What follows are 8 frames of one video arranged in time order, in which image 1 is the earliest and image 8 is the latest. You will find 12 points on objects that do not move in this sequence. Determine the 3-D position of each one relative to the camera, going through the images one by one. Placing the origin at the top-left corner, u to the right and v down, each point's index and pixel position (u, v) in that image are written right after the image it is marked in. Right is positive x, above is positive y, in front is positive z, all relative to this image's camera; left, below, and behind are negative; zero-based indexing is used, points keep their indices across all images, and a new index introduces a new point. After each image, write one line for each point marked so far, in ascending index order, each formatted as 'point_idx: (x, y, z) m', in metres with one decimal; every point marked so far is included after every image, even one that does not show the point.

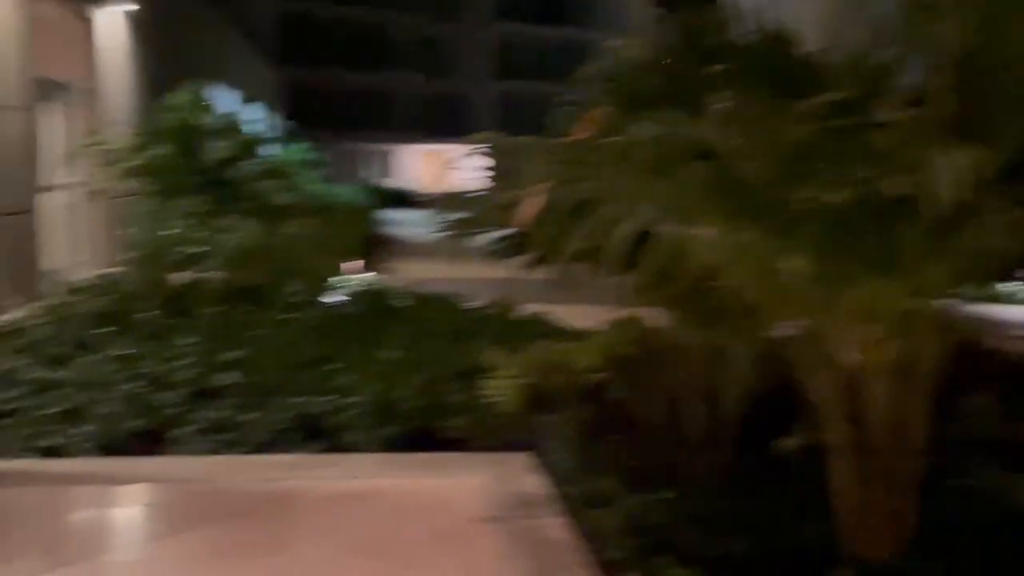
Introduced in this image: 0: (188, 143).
0: (-1.5, +0.6, +4.5) m
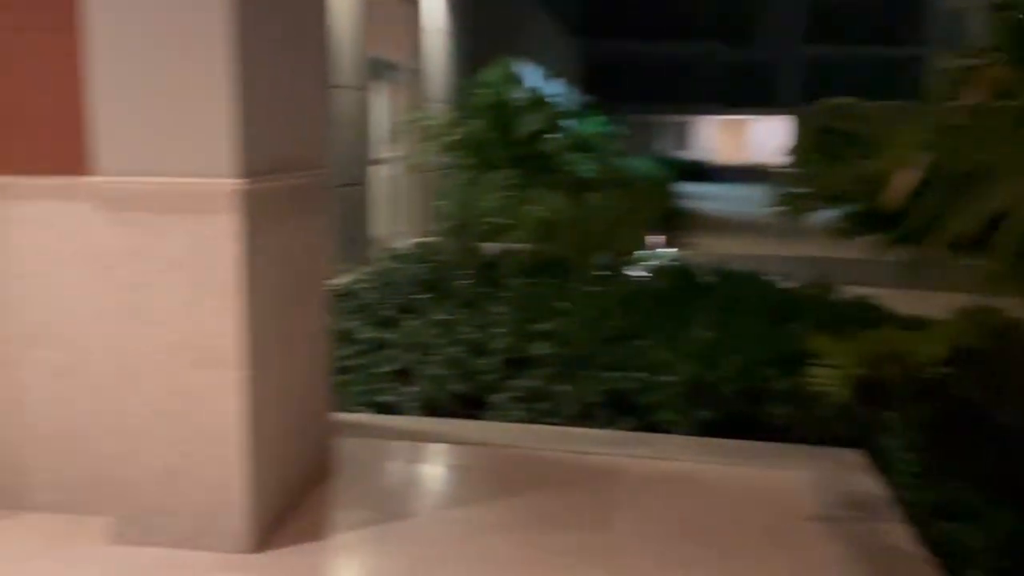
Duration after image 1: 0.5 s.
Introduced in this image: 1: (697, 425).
0: (0.0, +0.8, +4.6) m
1: (+0.7, -0.5, +3.7) m
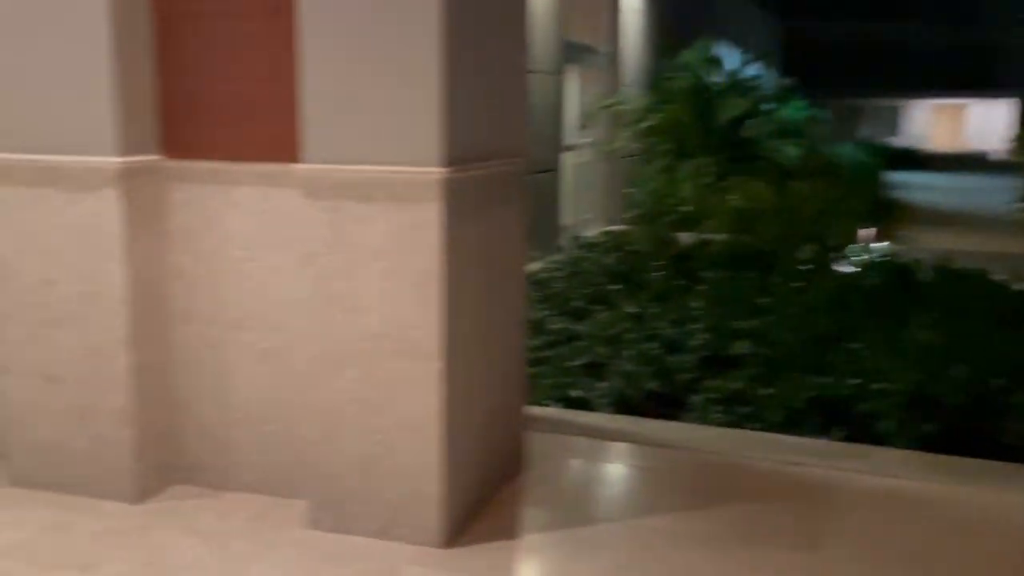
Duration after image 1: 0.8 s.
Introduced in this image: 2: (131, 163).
0: (+0.8, +0.8, +4.4) m
1: (+1.4, -0.5, +3.4) m
2: (-1.0, +0.3, +2.7) m
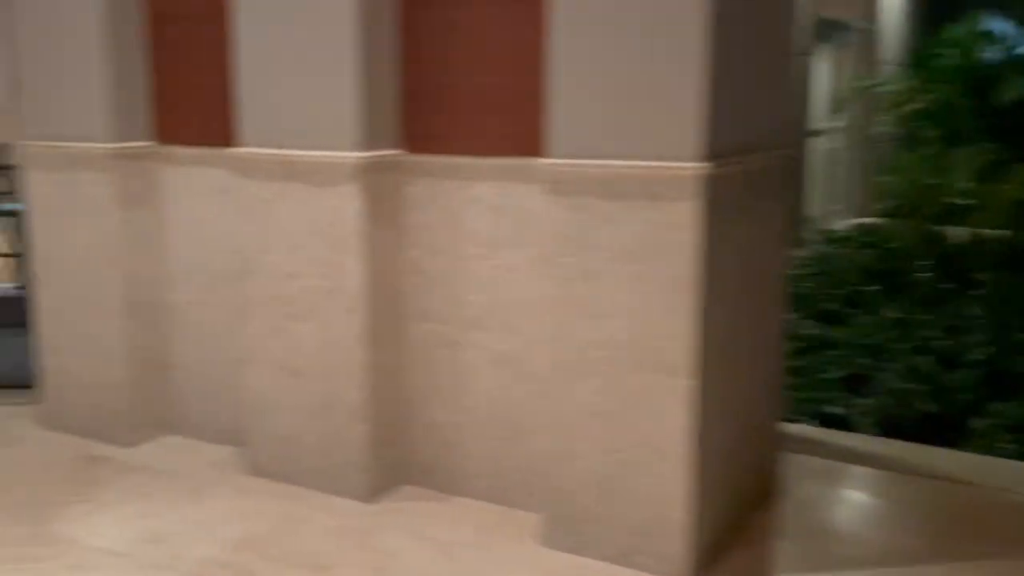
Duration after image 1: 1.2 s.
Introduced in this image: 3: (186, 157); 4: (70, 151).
0: (+1.8, +0.8, +3.8) m
1: (+2.1, -0.6, +2.8) m
2: (-0.4, +0.3, +2.6) m
3: (-1.0, +0.4, +3.1) m
4: (-1.4, +0.4, +3.1) m
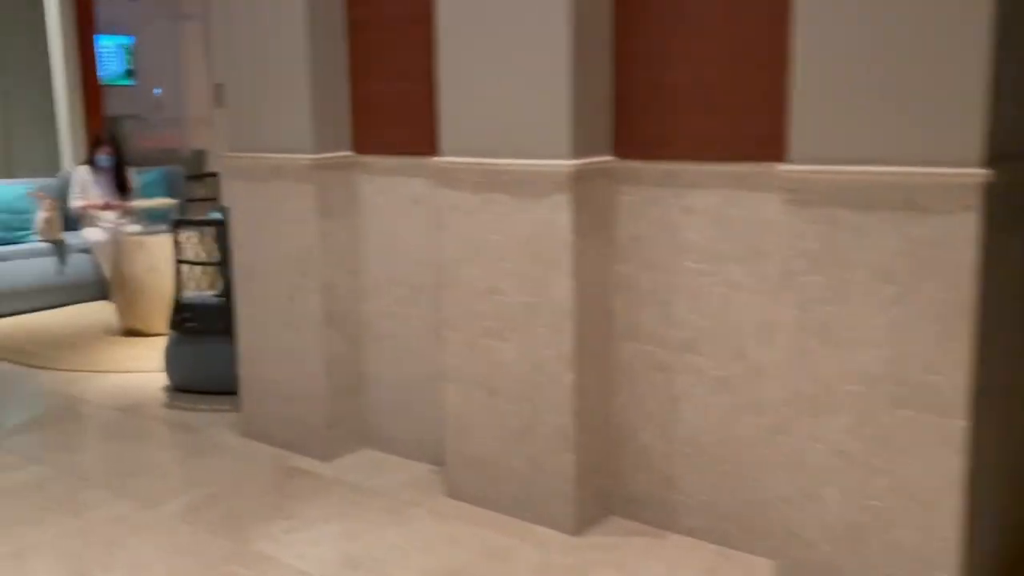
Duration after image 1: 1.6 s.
0: (+2.5, +0.7, +3.3) m
1: (+2.6, -0.6, +2.2) m
2: (+0.2, +0.3, +2.4) m
3: (-0.4, +0.4, +3.0) m
4: (-0.7, +0.4, +3.1) m
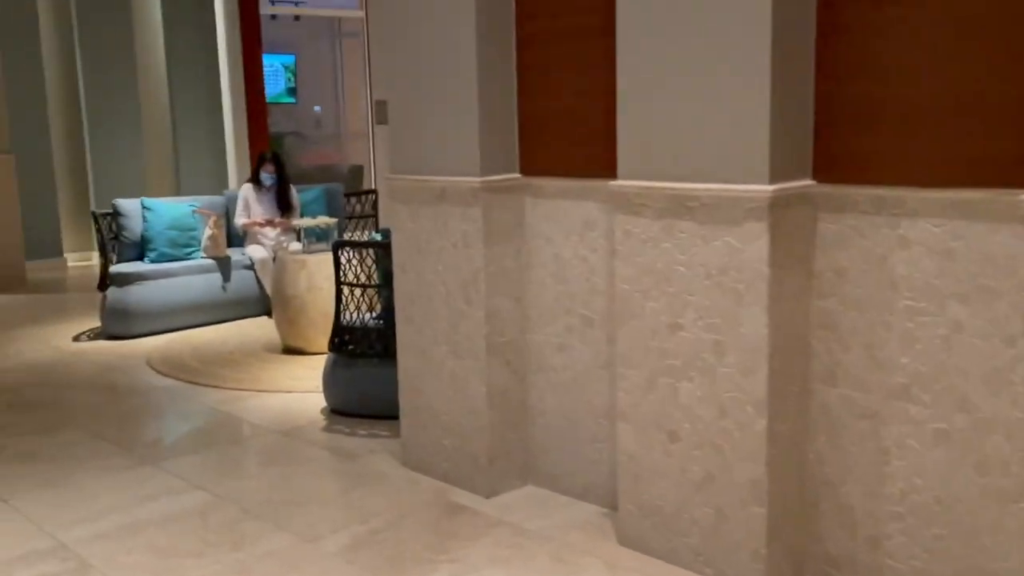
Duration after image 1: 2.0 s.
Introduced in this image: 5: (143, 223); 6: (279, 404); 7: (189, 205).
0: (+3.1, +0.6, +2.7) m
1: (+3.0, -0.7, +1.6) m
2: (+0.6, +0.2, +2.2) m
3: (+0.1, +0.3, +2.8) m
4: (-0.2, +0.3, +3.0) m
5: (-2.0, +0.3, +5.4) m
6: (-0.9, -0.5, +3.9) m
7: (-1.8, +0.5, +5.5) m
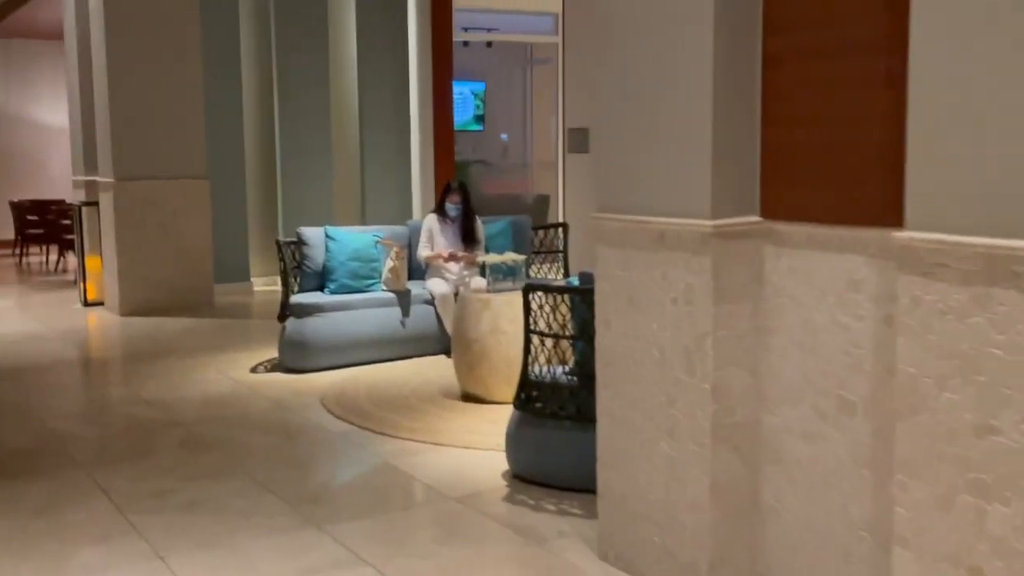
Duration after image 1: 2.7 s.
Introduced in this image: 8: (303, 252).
0: (+3.6, +0.3, +1.6) m
1: (+3.2, -1.0, +0.5) m
2: (+1.0, +0.1, +1.5) m
3: (+0.7, +0.1, +2.3) m
4: (+0.4, +0.2, +2.5) m
5: (-1.0, +0.2, +5.2) m
6: (-0.2, -0.6, +3.5) m
7: (-0.7, +0.3, +5.3) m
8: (-1.1, +0.2, +5.2) m
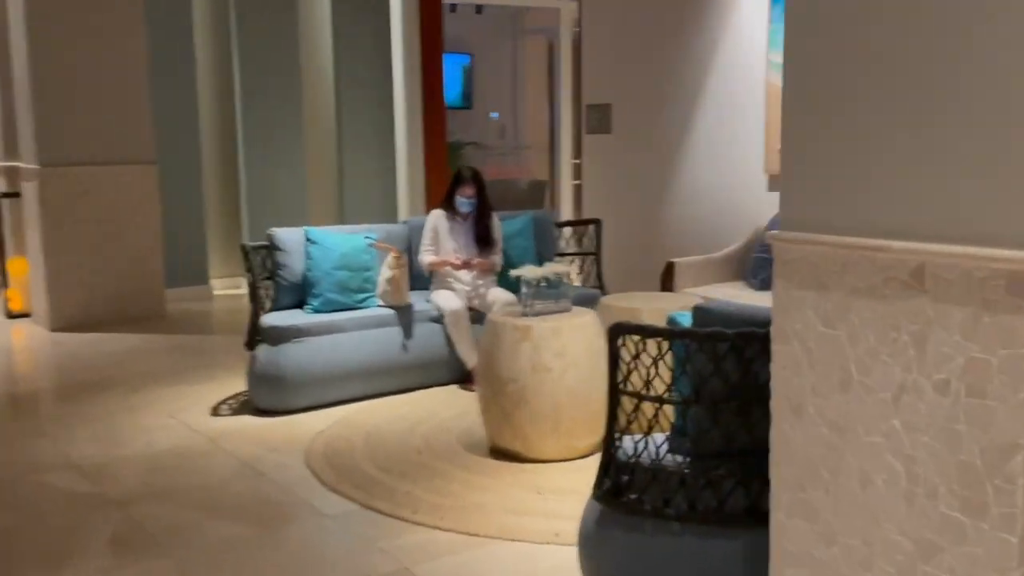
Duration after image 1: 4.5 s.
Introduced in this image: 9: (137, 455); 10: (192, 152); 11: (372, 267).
0: (+3.8, +0.2, +0.7) m
1: (+3.5, -1.1, -0.3) m
2: (+1.3, -0.1, +0.6) m
3: (+0.9, 0.0, +1.3) m
4: (+0.6, 0.0, +1.5) m
5: (-0.8, +0.1, +4.1) m
6: (0.0, -0.7, +2.5) m
7: (-0.6, +0.2, +4.2) m
8: (-1.0, +0.1, +4.1) m
9: (-1.3, -0.6, +3.4) m
10: (-2.1, +0.9, +6.8) m
11: (-0.6, +0.1, +4.2) m
